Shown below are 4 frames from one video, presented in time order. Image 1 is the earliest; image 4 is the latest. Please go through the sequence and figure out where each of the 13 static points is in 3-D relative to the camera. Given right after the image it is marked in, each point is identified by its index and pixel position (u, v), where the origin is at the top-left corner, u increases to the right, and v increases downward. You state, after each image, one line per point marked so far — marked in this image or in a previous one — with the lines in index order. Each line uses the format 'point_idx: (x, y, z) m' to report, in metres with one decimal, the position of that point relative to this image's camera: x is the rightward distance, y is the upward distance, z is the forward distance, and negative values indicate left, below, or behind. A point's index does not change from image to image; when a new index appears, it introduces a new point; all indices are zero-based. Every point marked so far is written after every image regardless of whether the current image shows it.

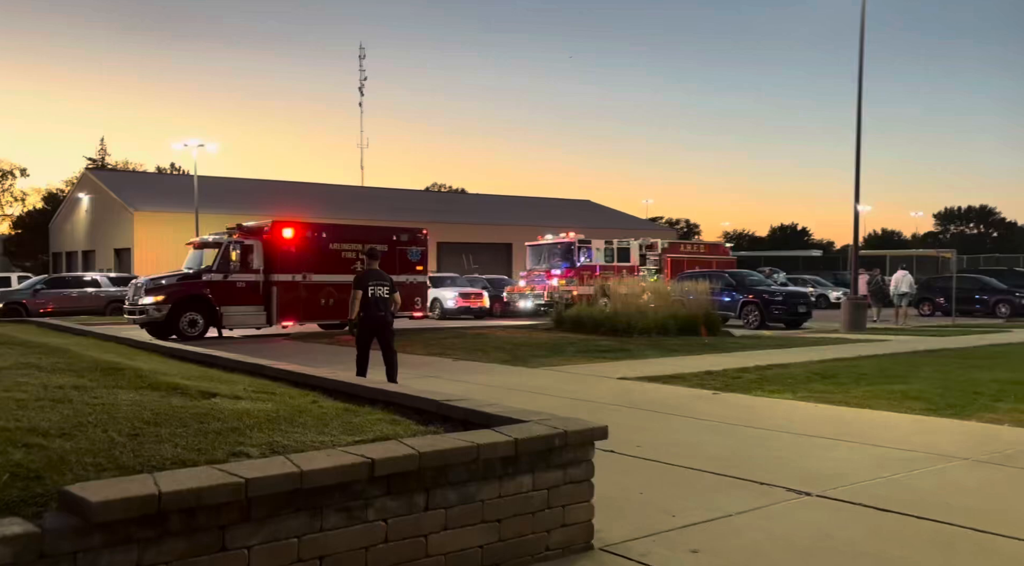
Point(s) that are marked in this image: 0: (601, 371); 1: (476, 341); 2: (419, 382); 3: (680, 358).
0: (+1.3, -1.3, +13.1) m
1: (-0.7, -1.1, +18.2) m
2: (-1.2, -1.3, +12.0) m
3: (+2.9, -1.3, +15.6) m
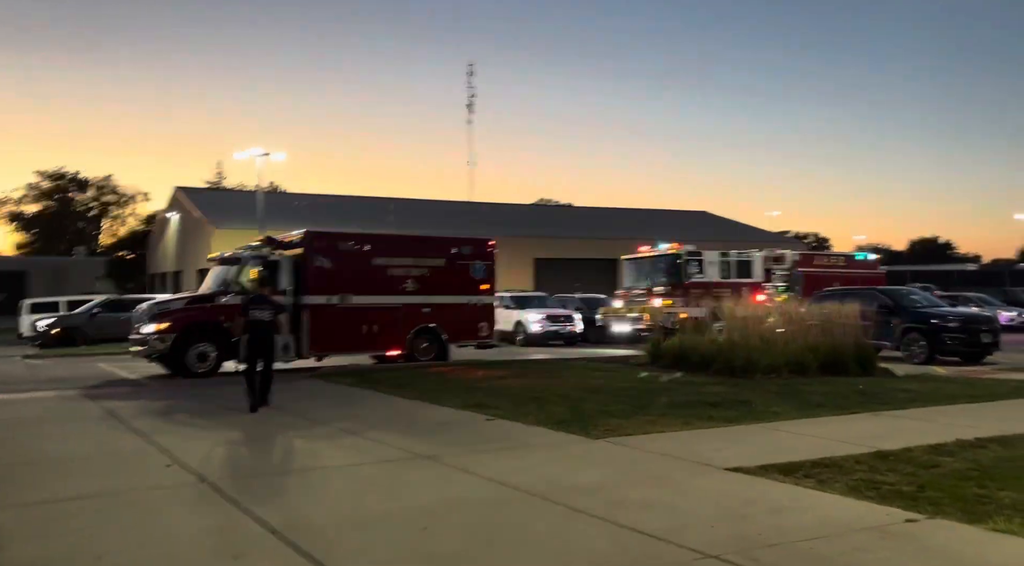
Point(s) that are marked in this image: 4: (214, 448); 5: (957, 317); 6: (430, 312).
0: (+1.7, -1.5, +8.2) m
1: (+0.4, -1.5, +13.6) m
2: (-0.9, -1.5, +7.5) m
3: (+3.6, -1.5, +10.4) m
4: (-2.8, -1.5, +8.5) m
5: (+9.2, -0.7, +19.1) m
6: (-1.7, -0.6, +18.6) m
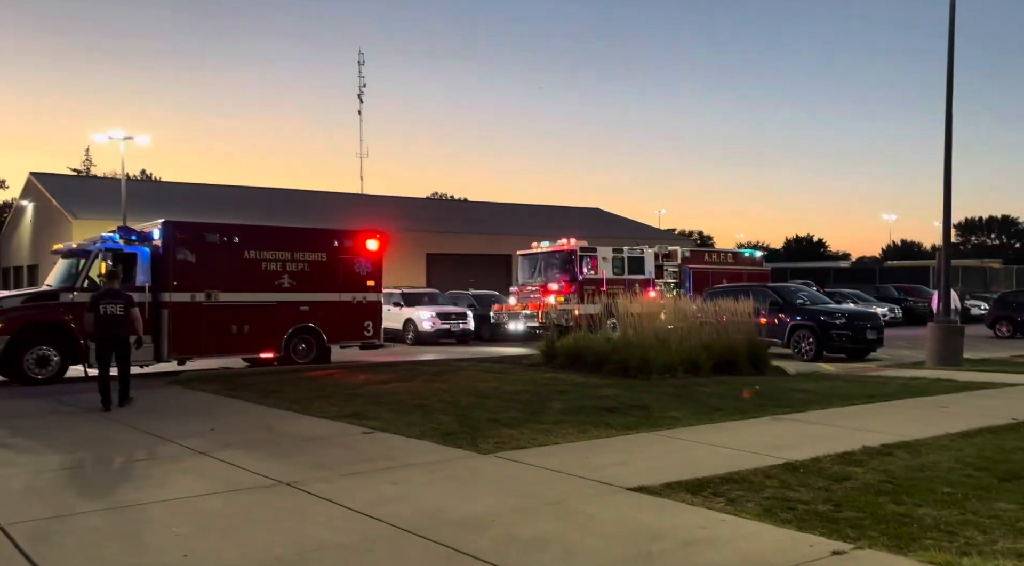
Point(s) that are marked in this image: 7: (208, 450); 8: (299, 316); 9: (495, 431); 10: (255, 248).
0: (+0.7, -1.5, +7.4) m
1: (-1.2, -1.4, +12.6) m
2: (-1.8, -1.5, +6.4) m
3: (+2.3, -1.5, +9.9) m
4: (-3.8, -1.5, +7.2) m
5: (+6.9, -0.6, +19.1) m
6: (-3.9, -0.5, +17.4) m
7: (-2.7, -1.5, +8.2) m
8: (-4.0, -0.6, +17.3) m
9: (-0.2, -1.5, +9.2) m
10: (-4.7, +0.6, +16.7) m
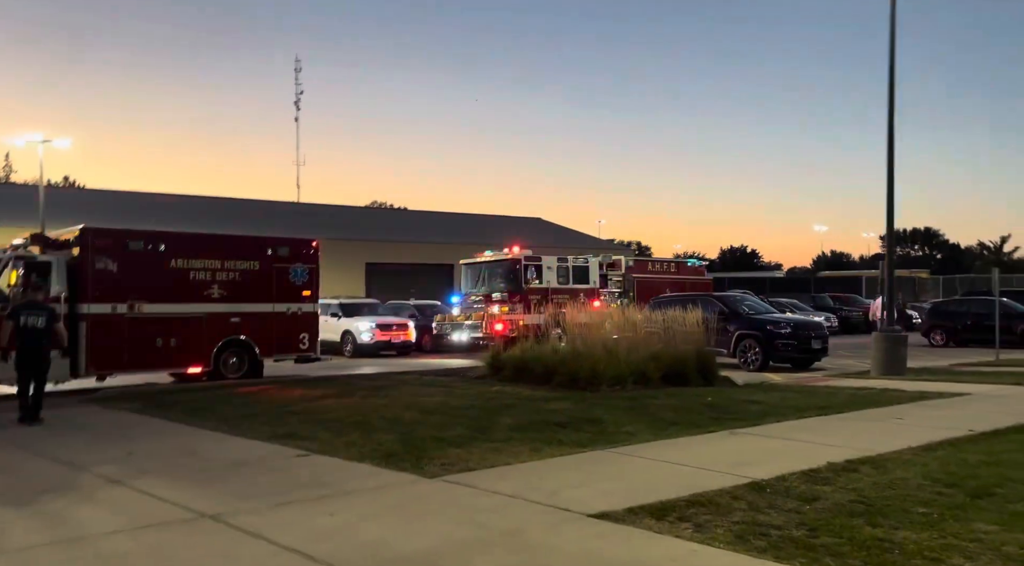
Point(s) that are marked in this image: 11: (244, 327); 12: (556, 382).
0: (+0.3, -1.6, +6.9) m
1: (-1.9, -1.6, +11.9) m
2: (-2.1, -1.6, +5.7) m
3: (+1.8, -1.6, +9.4) m
4: (-4.1, -1.6, +6.3) m
5: (+5.7, -0.8, +18.9) m
6: (-4.9, -0.7, +16.5) m
7: (-3.1, -1.6, +7.4) m
8: (-5.1, -0.8, +16.4) m
9: (-0.7, -1.6, +8.6) m
10: (-5.7, +0.5, +15.8) m
11: (-4.9, -0.8, +16.6) m
12: (+0.7, -1.6, +15.0) m
